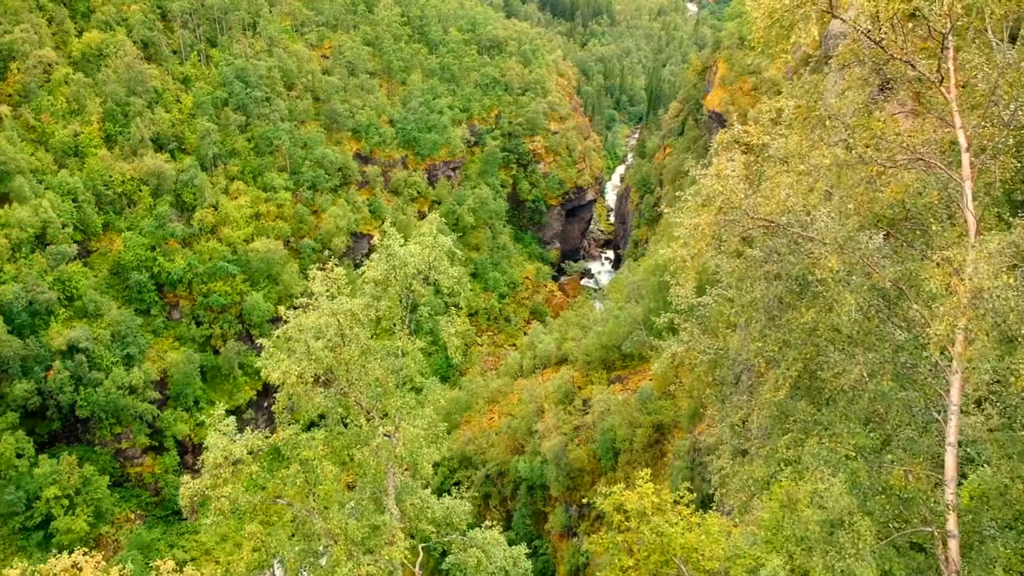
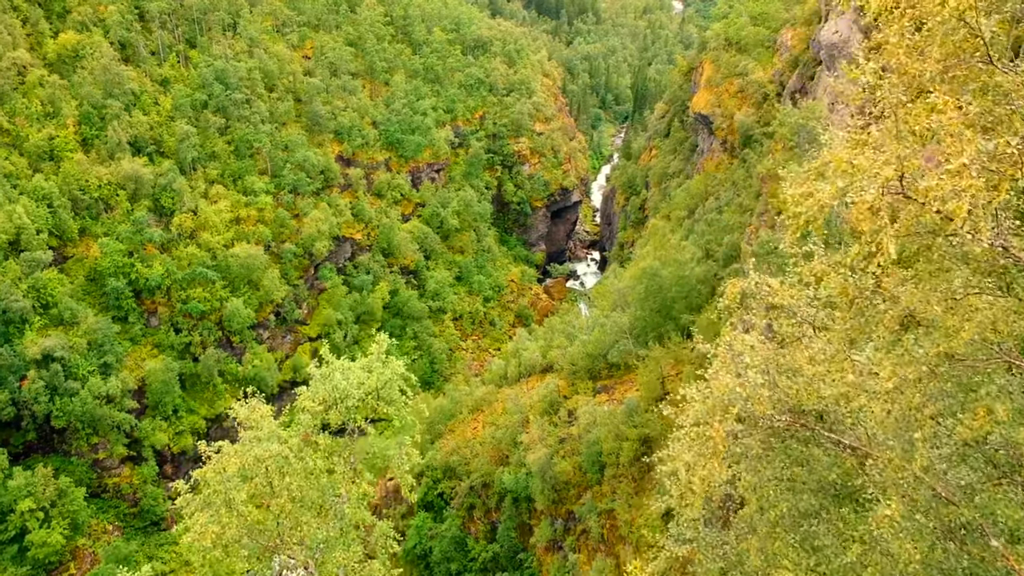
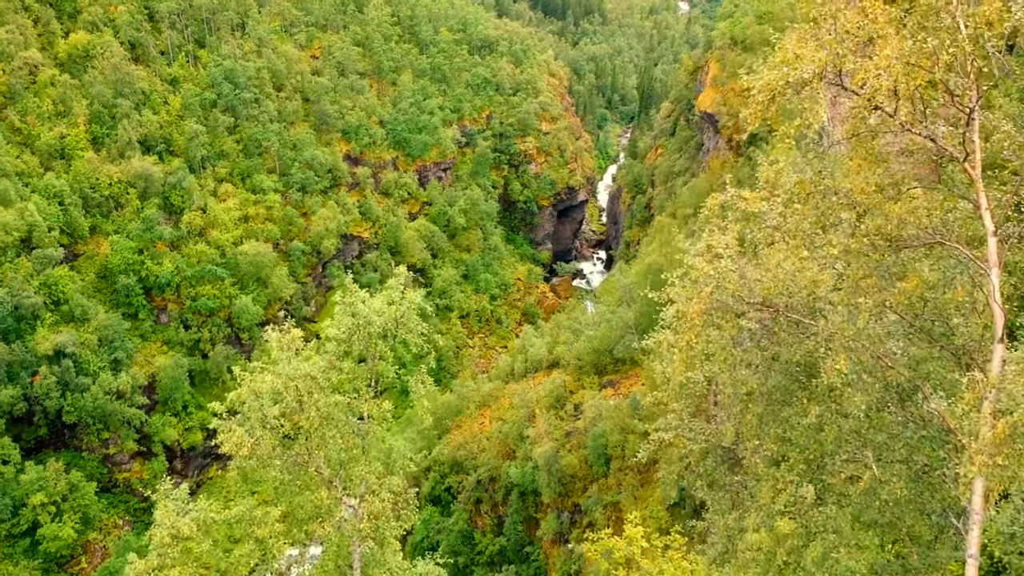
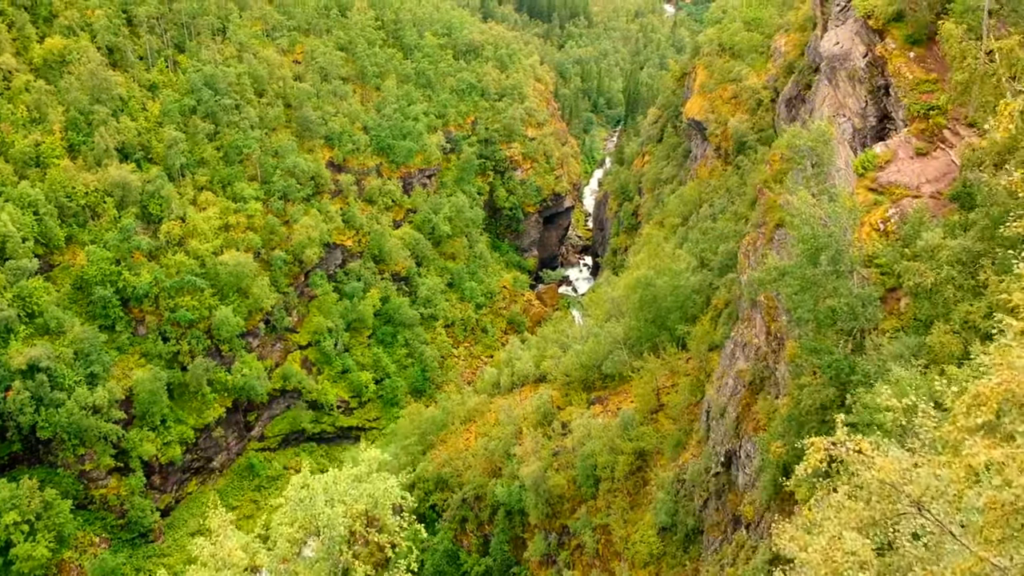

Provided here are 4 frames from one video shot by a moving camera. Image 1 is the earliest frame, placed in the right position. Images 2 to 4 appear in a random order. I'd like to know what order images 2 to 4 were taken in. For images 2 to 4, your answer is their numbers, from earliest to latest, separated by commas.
3, 2, 4
